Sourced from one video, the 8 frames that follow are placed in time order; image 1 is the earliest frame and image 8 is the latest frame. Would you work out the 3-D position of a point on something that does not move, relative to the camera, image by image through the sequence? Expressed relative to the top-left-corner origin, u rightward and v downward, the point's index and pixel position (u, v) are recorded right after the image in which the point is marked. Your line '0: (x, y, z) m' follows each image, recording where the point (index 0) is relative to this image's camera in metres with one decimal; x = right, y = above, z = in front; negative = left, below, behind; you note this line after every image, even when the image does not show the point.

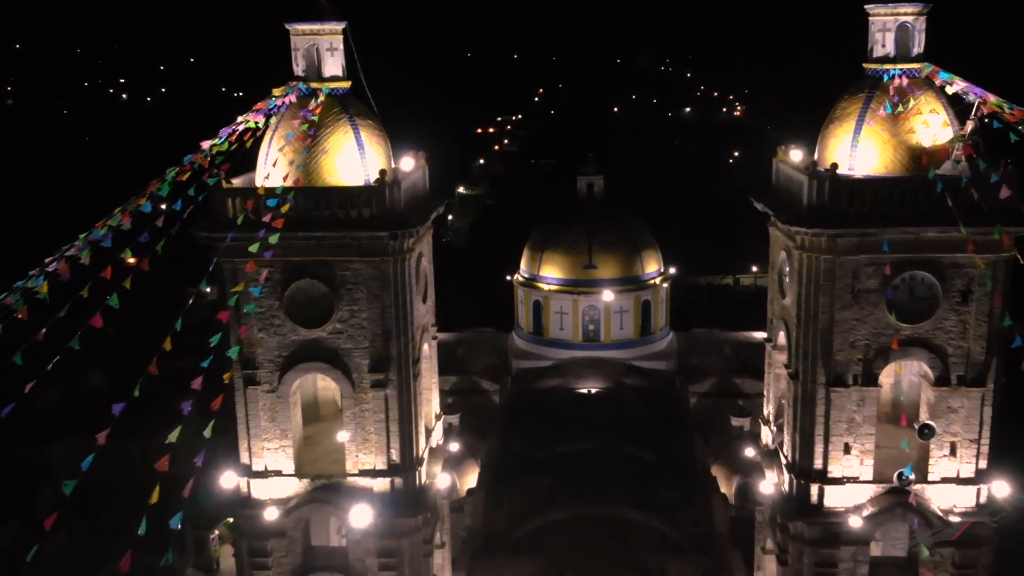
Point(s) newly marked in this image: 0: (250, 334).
0: (-3.4, -0.6, +11.8) m
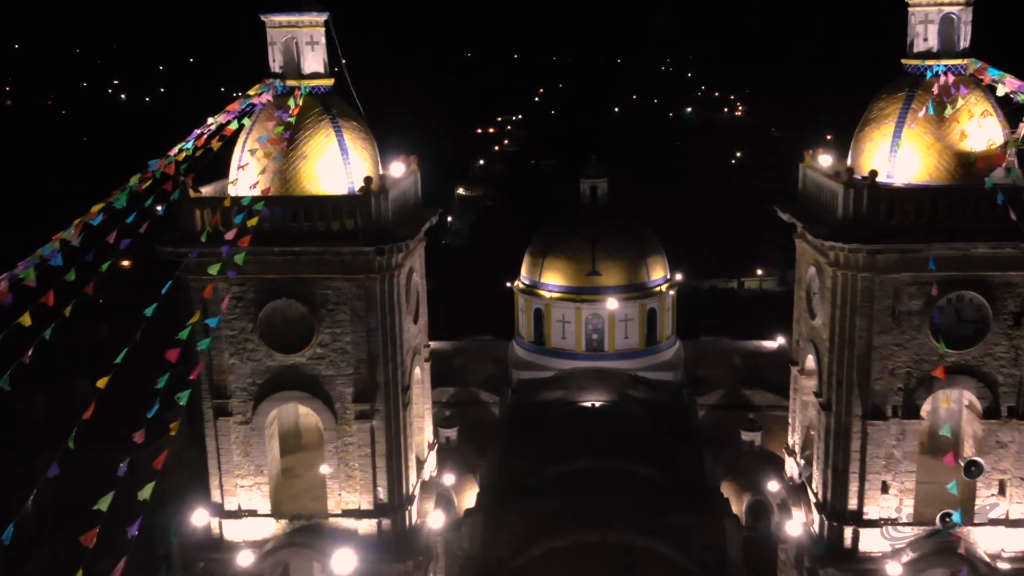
0: (-3.4, -0.8, +10.7) m
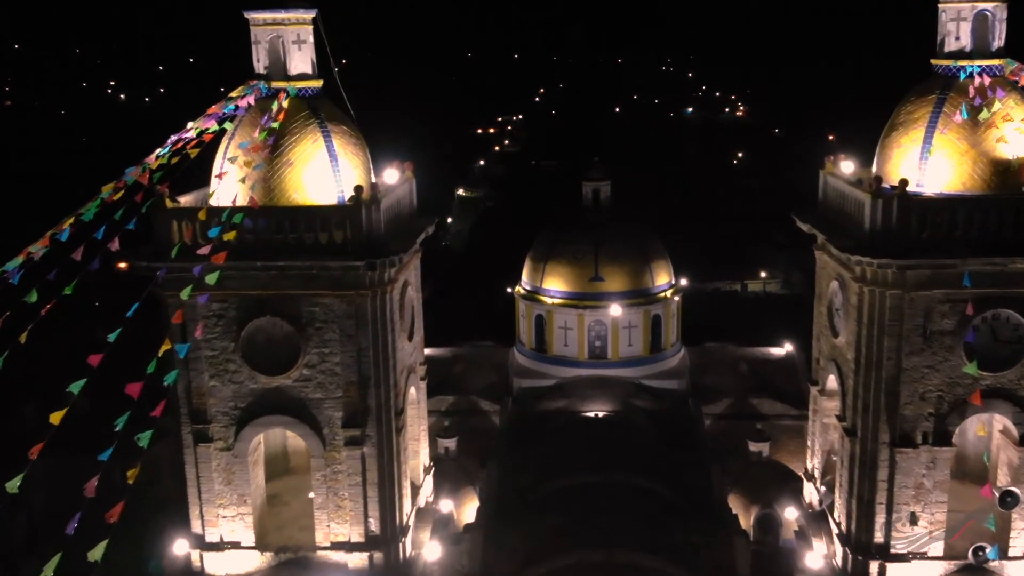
0: (-3.4, -1.0, +9.9) m
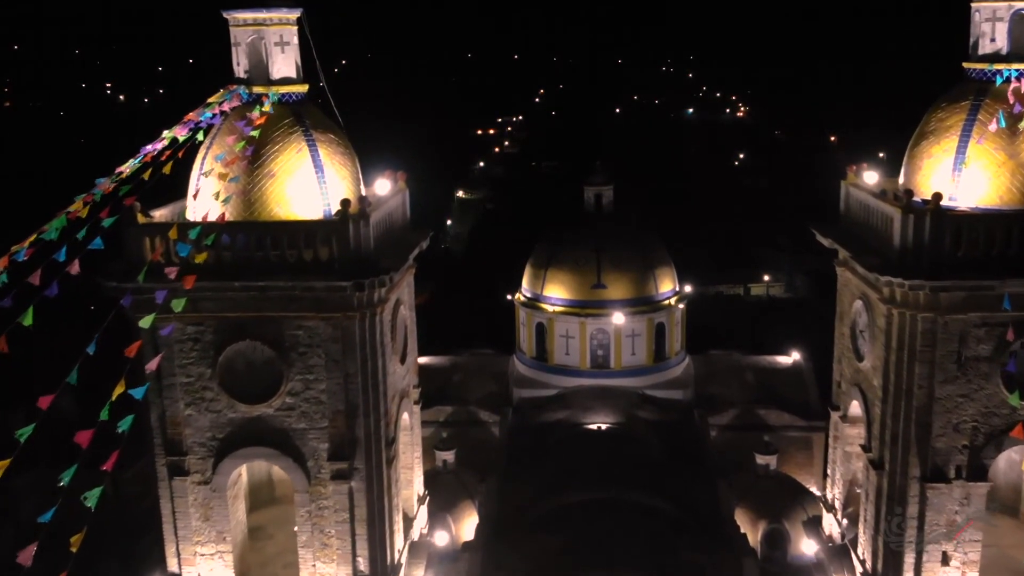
0: (-3.4, -1.2, +9.2) m
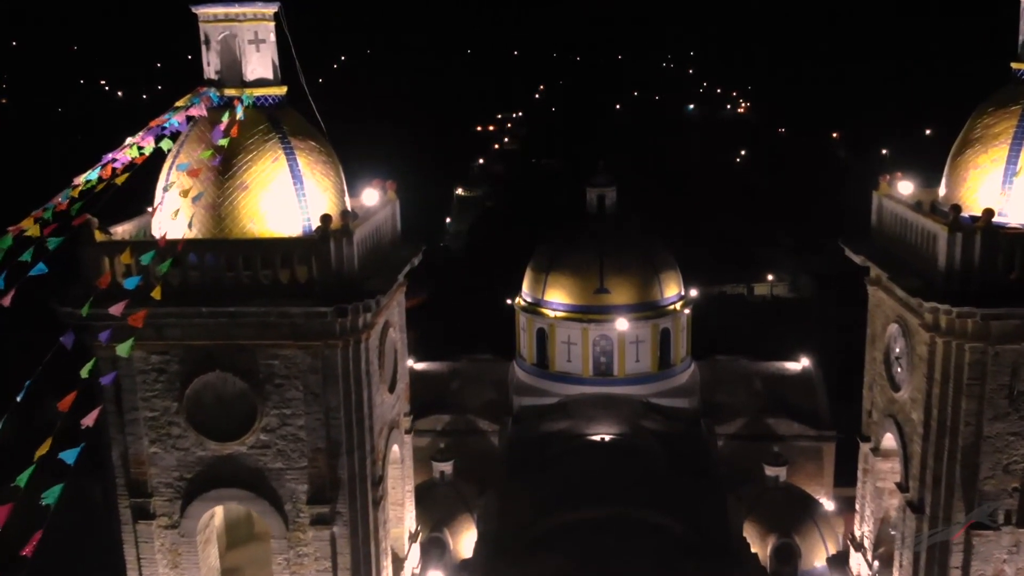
0: (-3.4, -1.5, +8.3) m
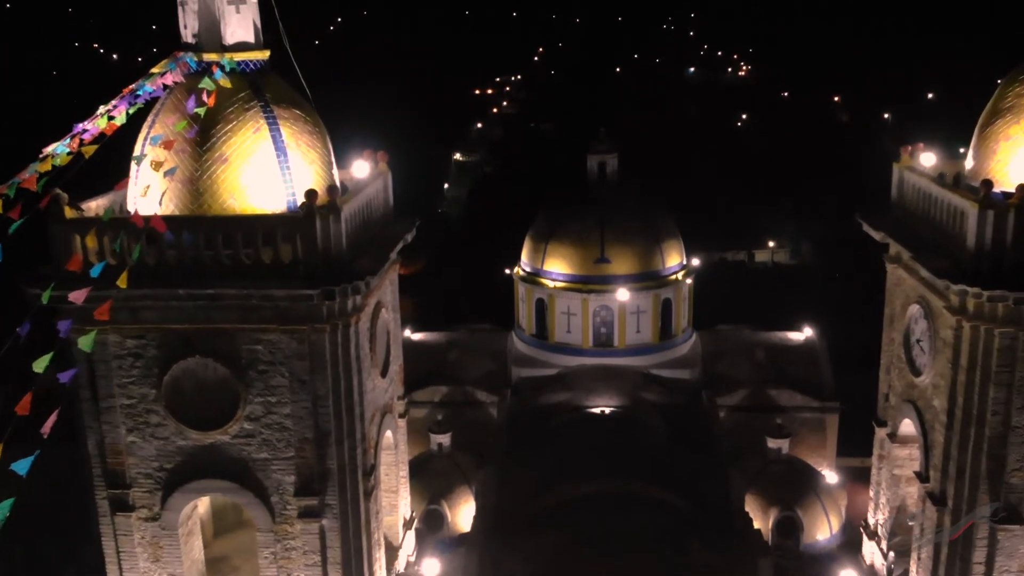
0: (-3.4, -1.3, +7.8) m
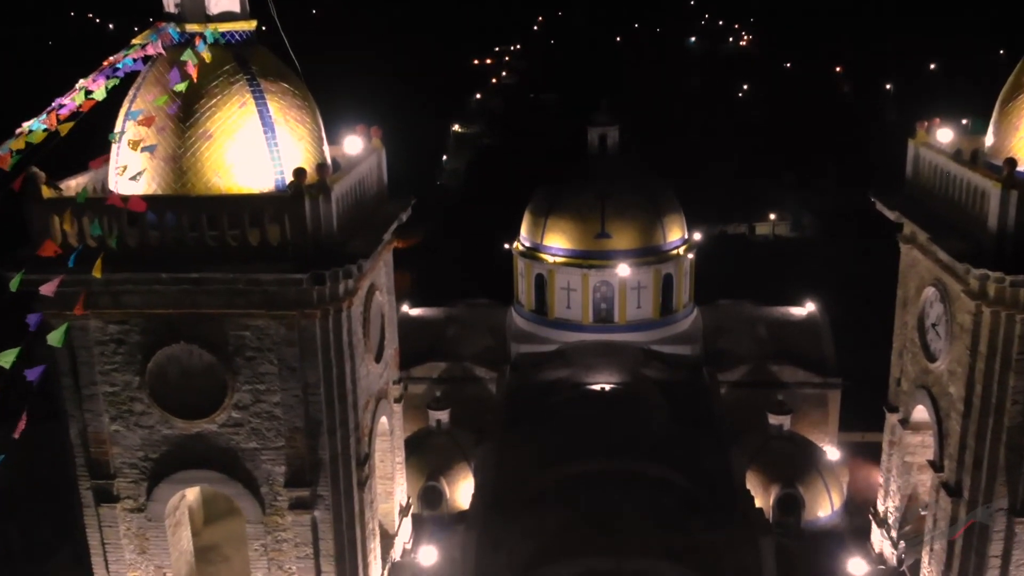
0: (-3.4, -1.1, +7.5) m
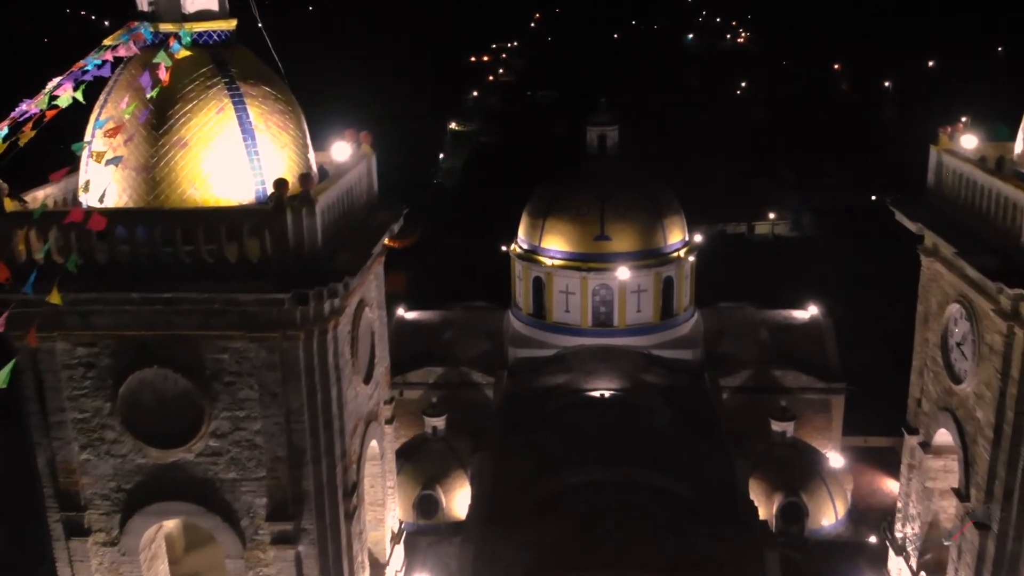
0: (-3.4, -1.3, +7.0) m
